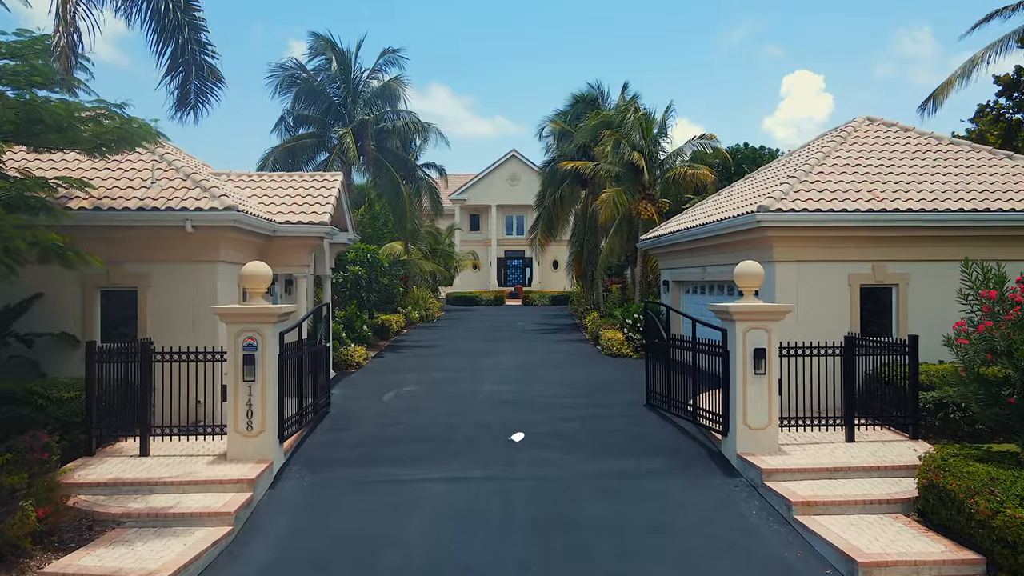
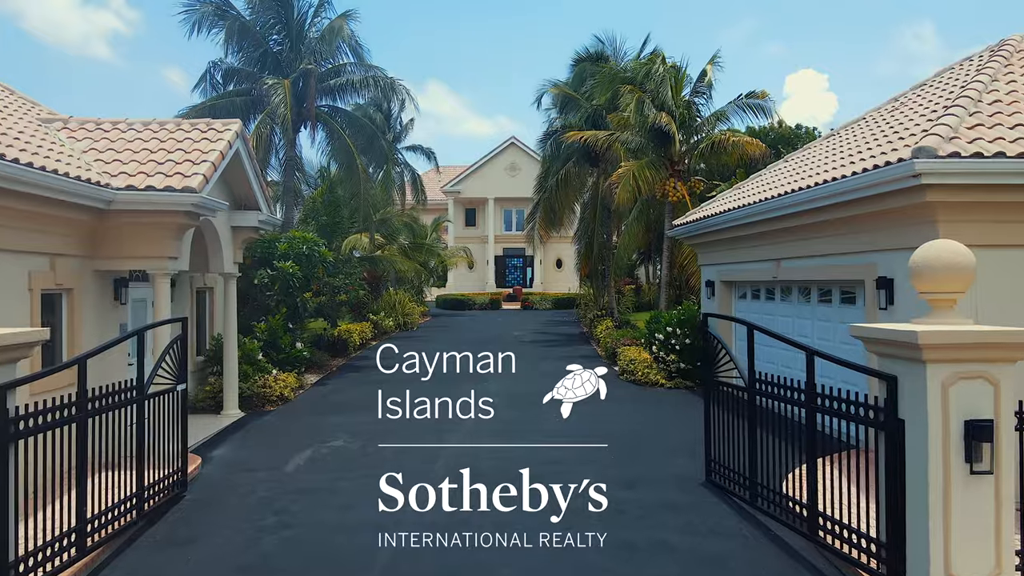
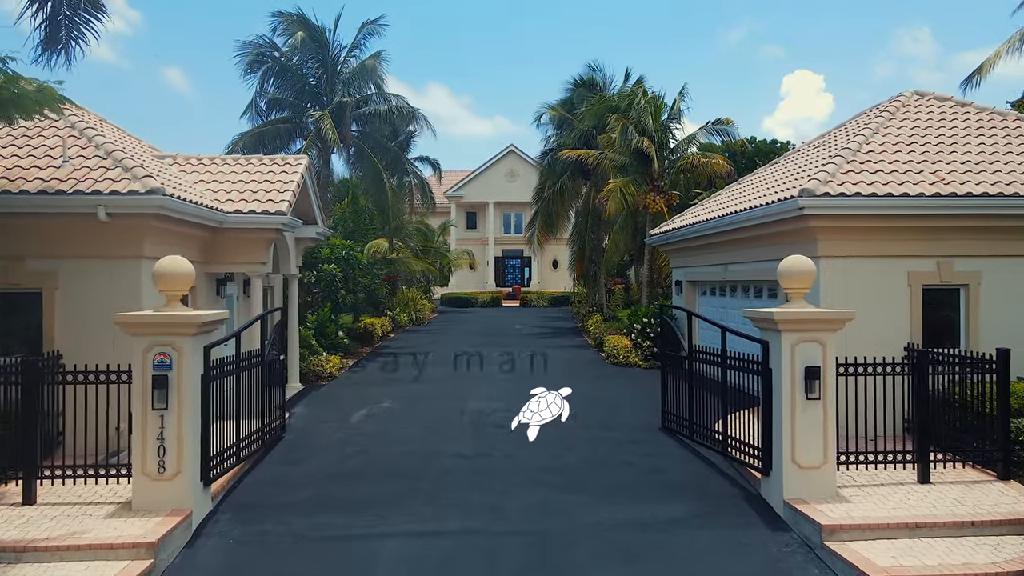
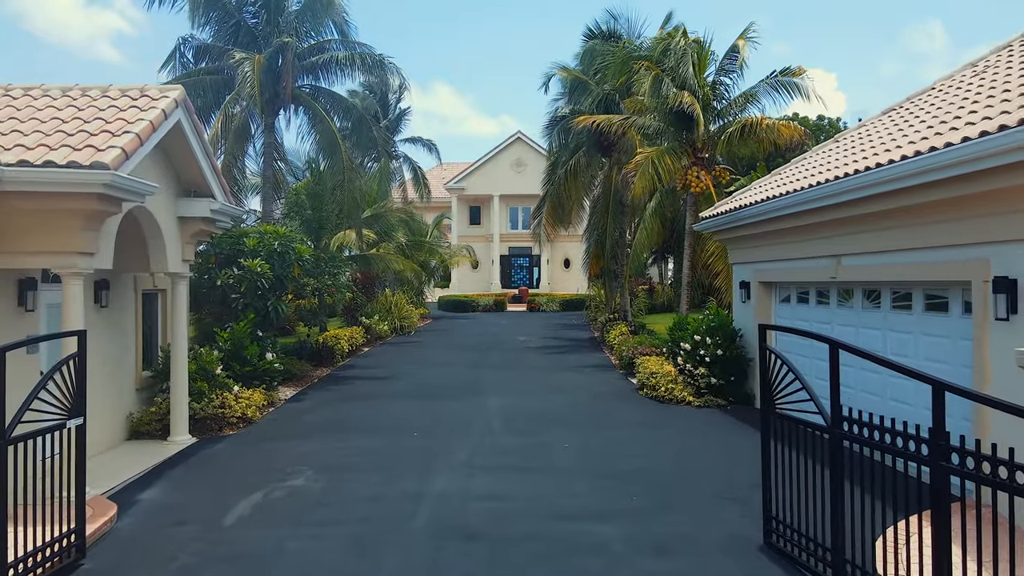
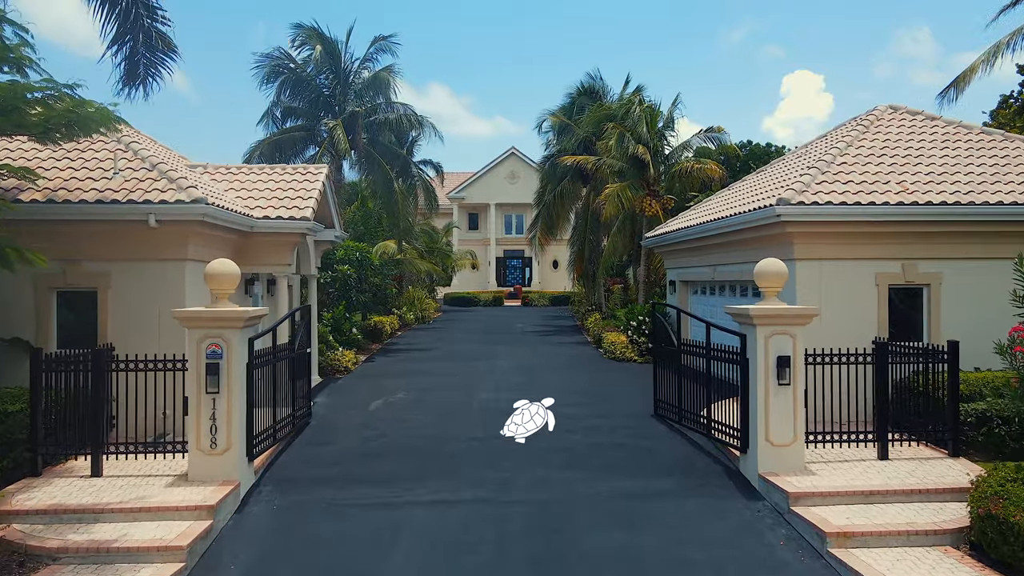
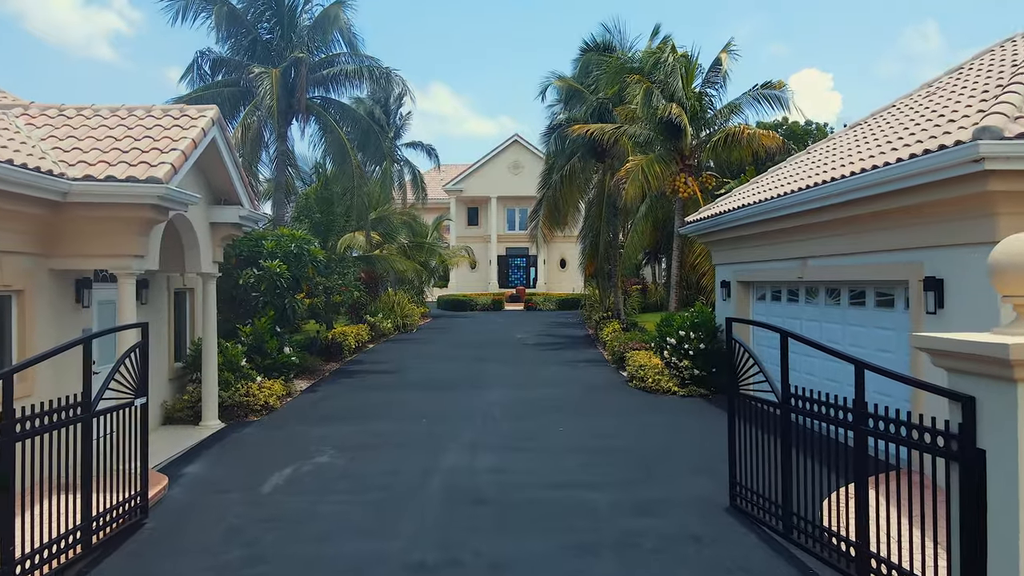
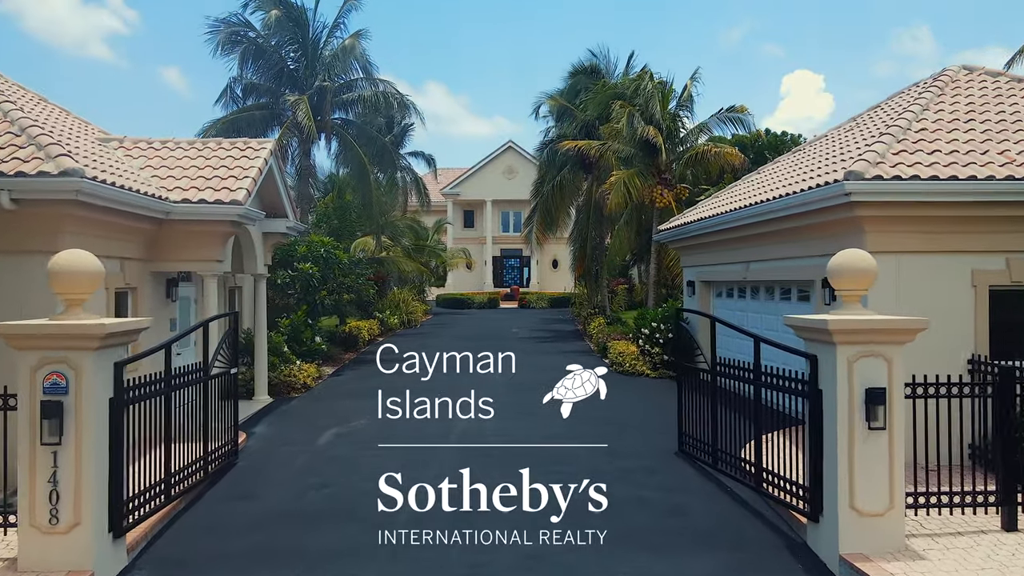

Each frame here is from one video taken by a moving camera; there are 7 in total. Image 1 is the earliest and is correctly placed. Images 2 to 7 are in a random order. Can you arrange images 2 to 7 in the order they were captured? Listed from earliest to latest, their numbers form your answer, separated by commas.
5, 3, 7, 2, 6, 4
